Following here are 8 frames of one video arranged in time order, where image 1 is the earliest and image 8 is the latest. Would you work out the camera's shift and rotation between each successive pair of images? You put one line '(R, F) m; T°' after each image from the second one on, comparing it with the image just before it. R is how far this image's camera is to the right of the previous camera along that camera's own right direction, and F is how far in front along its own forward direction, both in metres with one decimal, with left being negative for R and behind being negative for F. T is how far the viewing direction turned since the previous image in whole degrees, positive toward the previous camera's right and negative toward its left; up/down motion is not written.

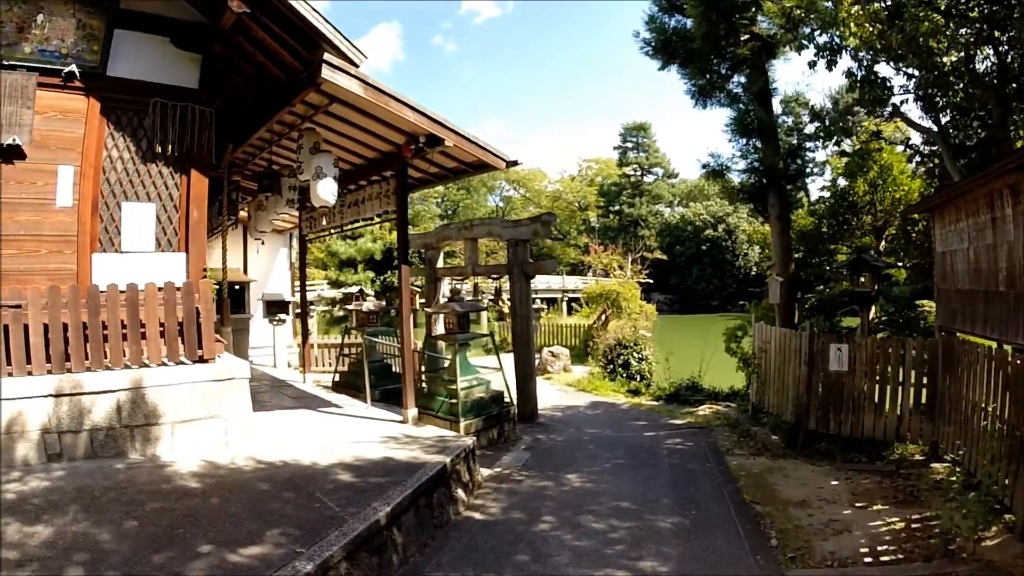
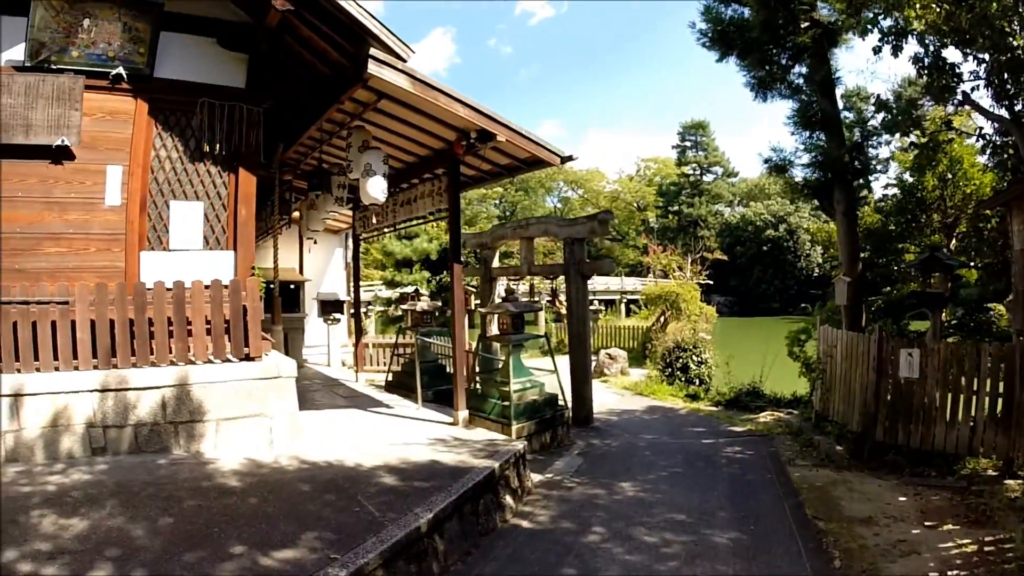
(+0.1, +0.3) m; -6°
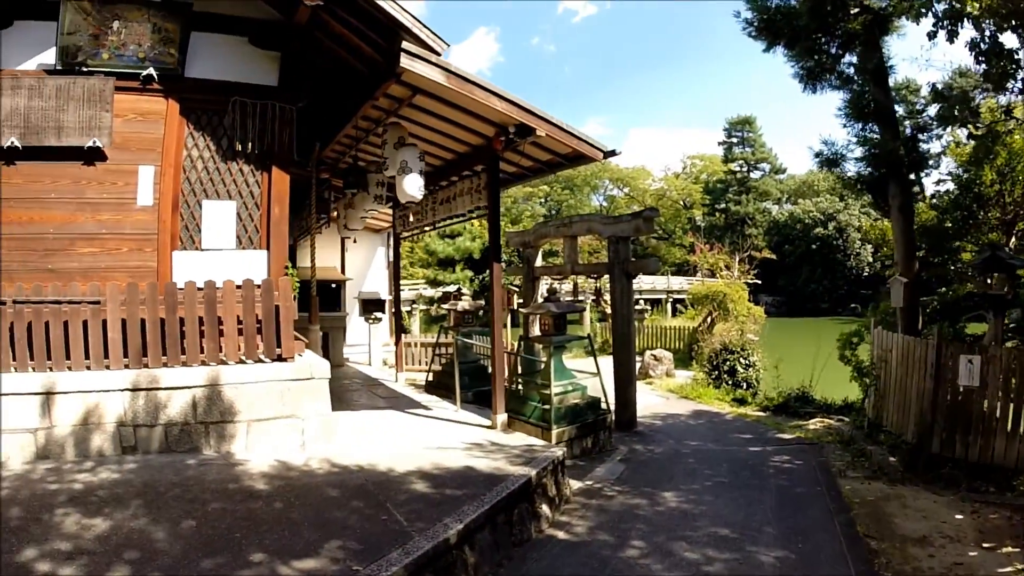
(+0.1, +0.3) m; -5°
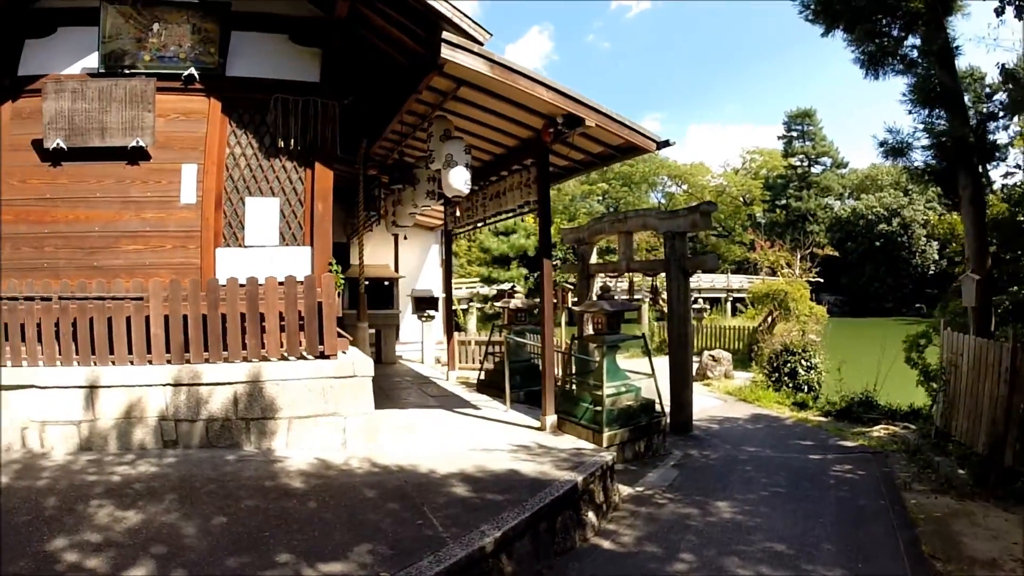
(+0.1, +0.2) m; -5°
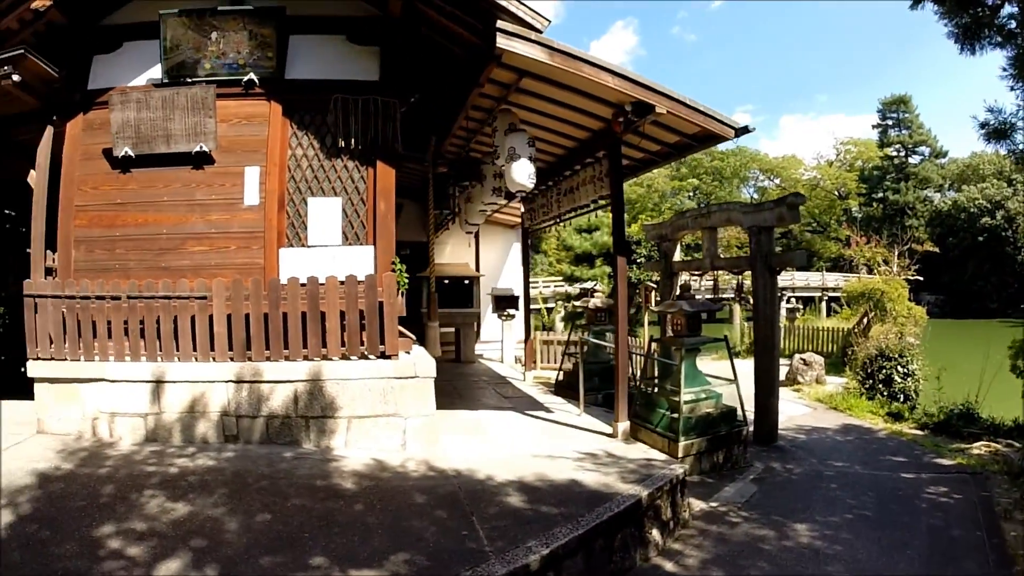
(+0.1, +0.2) m; -7°
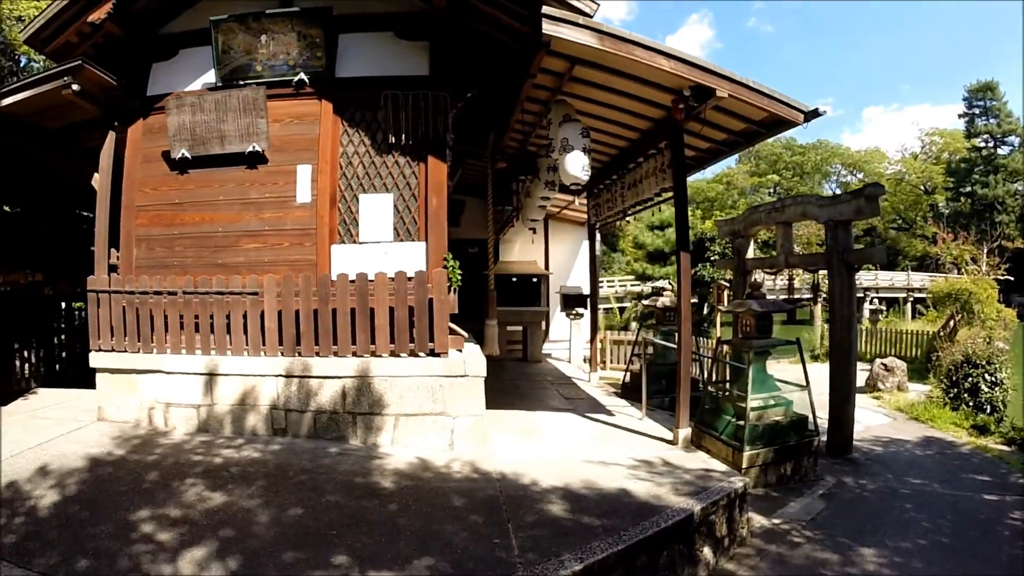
(+0.1, +0.1) m; -6°
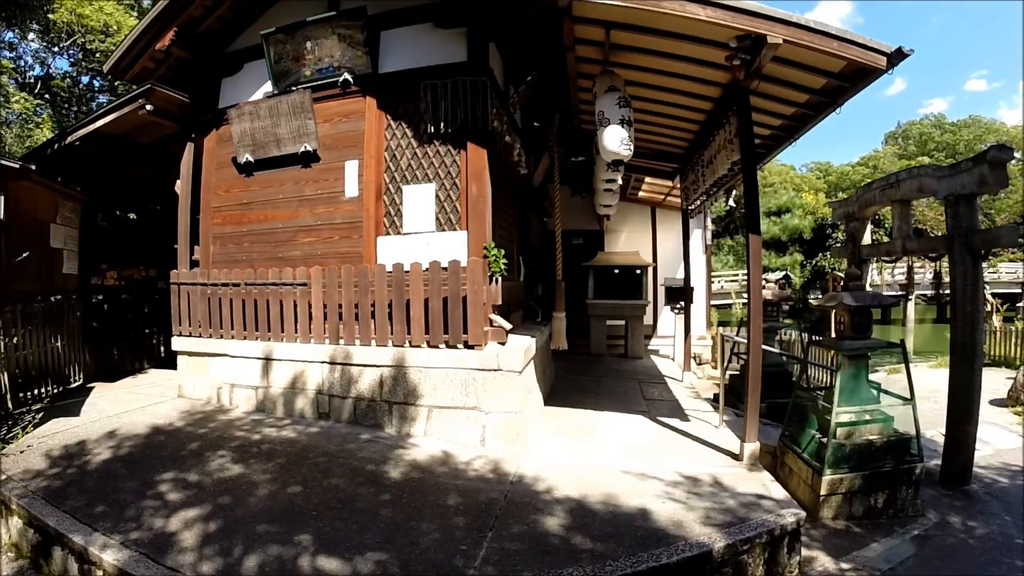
(+0.8, +0.3) m; -14°
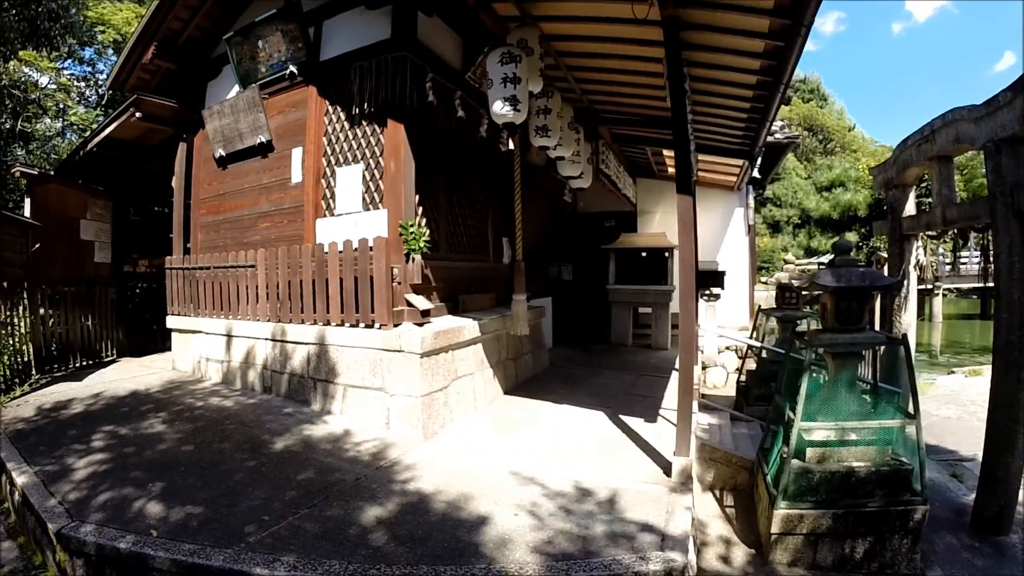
(+2.0, +0.6) m; -16°
